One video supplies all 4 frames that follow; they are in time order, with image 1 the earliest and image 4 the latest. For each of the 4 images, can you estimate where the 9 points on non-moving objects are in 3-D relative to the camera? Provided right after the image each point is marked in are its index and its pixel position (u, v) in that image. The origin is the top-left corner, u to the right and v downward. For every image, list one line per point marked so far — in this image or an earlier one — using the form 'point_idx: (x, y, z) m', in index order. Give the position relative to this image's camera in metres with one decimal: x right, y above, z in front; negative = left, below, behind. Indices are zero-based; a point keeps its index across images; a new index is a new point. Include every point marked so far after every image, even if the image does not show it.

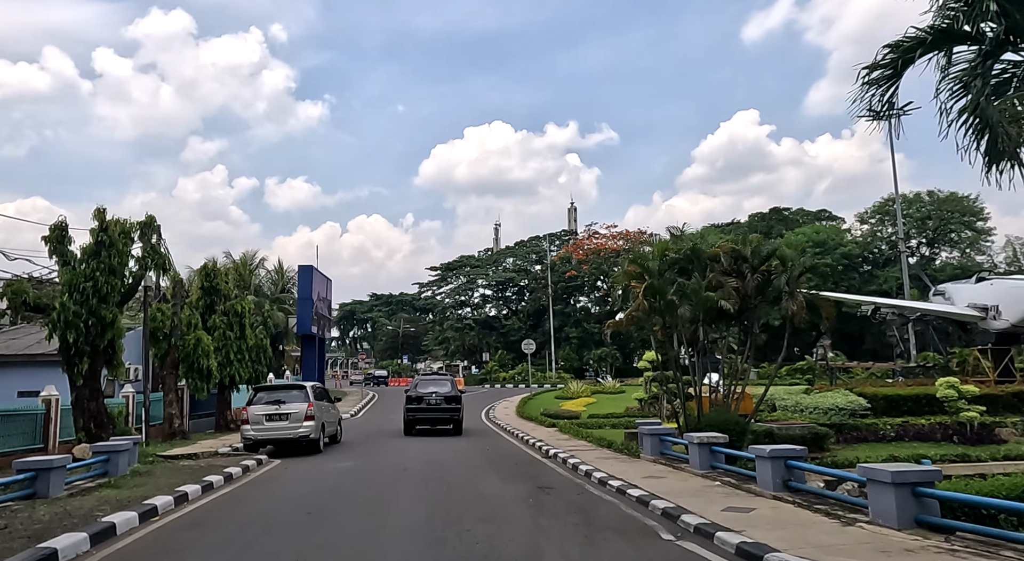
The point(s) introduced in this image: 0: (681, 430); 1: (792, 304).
0: (+3.5, -3.1, +15.2) m
1: (+5.4, -0.5, +14.4) m
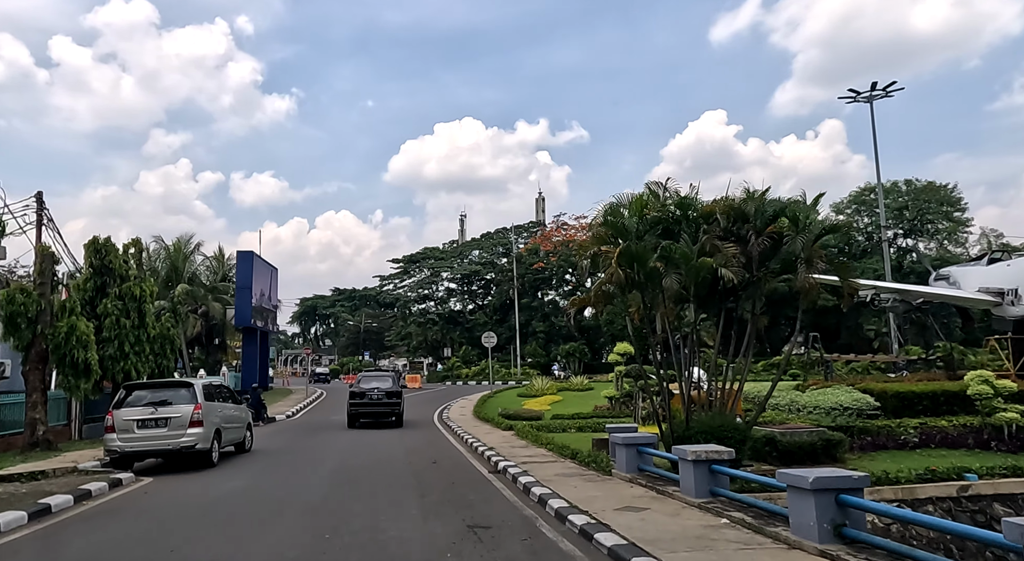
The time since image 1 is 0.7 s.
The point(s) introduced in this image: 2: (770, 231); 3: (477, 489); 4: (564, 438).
0: (+2.4, -2.5, +11.9) m
1: (+4.4, +0.1, +11.1) m
2: (+4.0, +0.8, +11.4) m
3: (-0.5, -3.2, +11.4) m
4: (+1.2, -3.6, +17.1) m
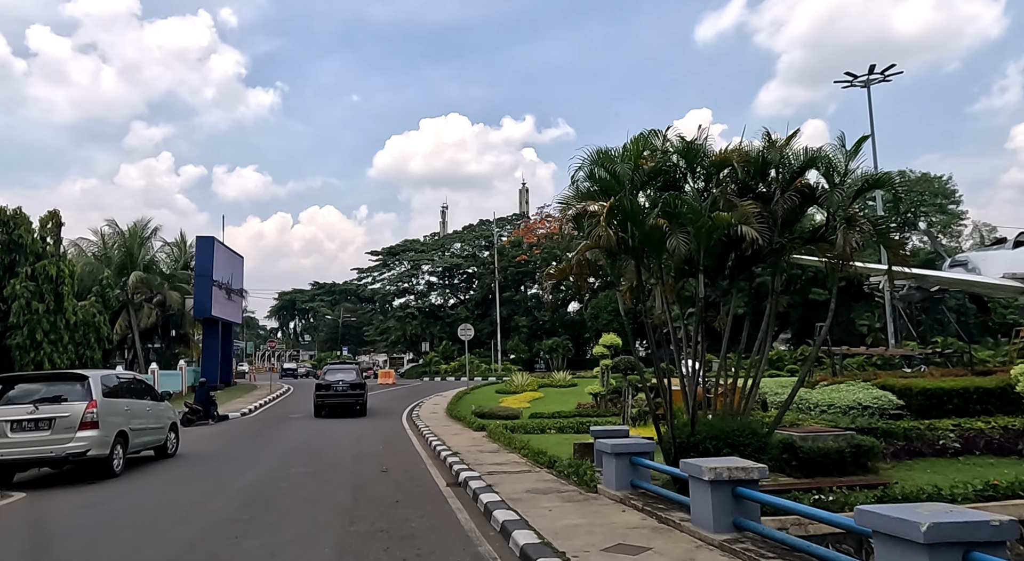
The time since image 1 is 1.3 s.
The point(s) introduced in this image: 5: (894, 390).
0: (+1.9, -2.1, +9.5) m
1: (+3.9, +0.5, +8.8) m
2: (+3.5, +1.2, +9.1) m
3: (-1.0, -2.7, +8.9) m
4: (+0.6, -3.2, +14.7) m
5: (+7.9, -2.2, +15.4) m
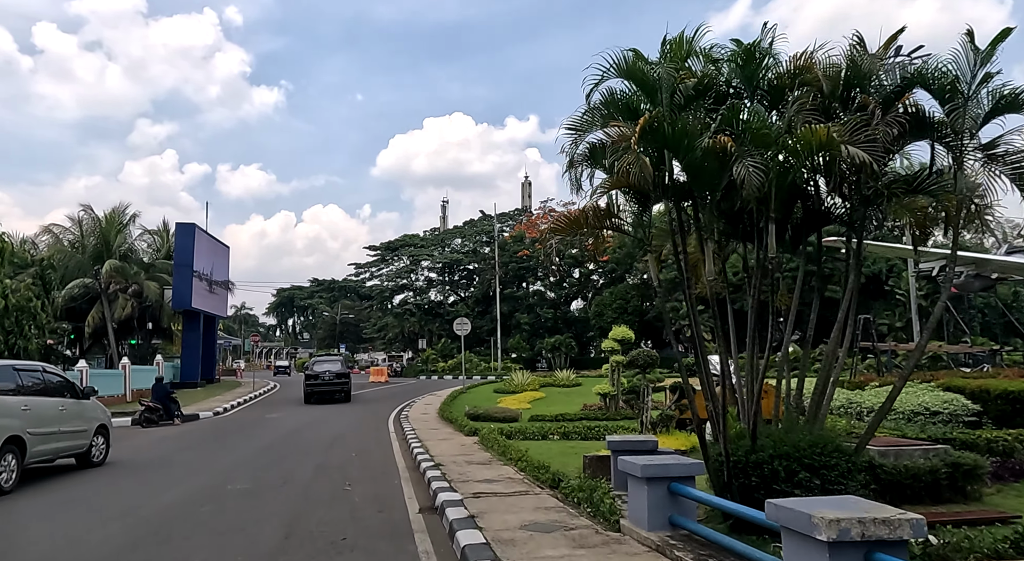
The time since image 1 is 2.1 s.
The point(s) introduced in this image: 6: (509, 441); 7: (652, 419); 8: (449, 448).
0: (+1.9, -1.7, +7.0) m
1: (+3.9, +0.8, +6.2) m
2: (+3.5, +1.5, +6.5) m
3: (-1.1, -2.3, +6.4) m
4: (+0.5, -2.8, +12.2) m
5: (+7.8, -1.9, +12.8) m
6: (0.0, -2.9, +13.6) m
7: (+2.3, -2.2, +11.9) m
8: (-1.2, -3.1, +13.7) m
